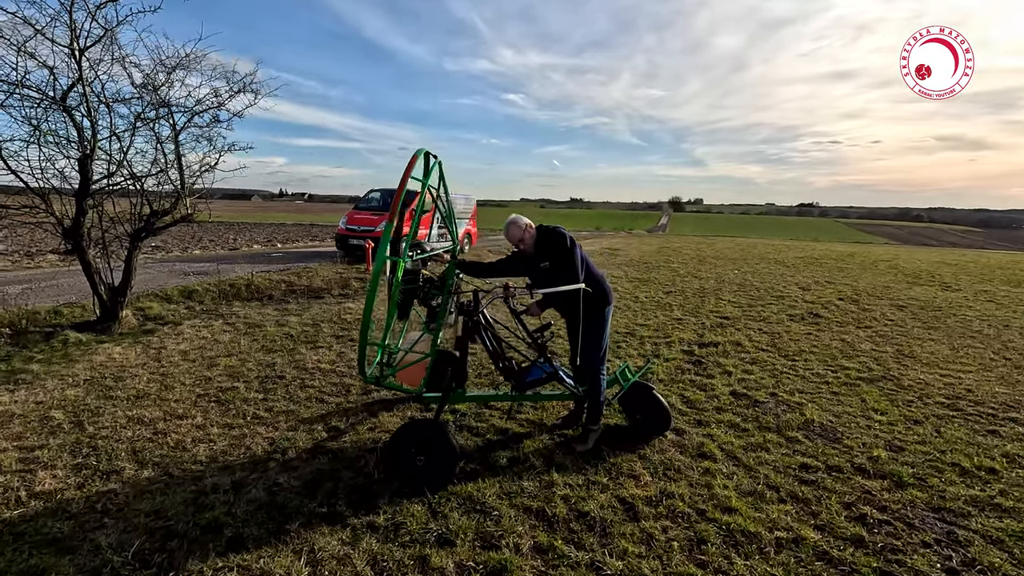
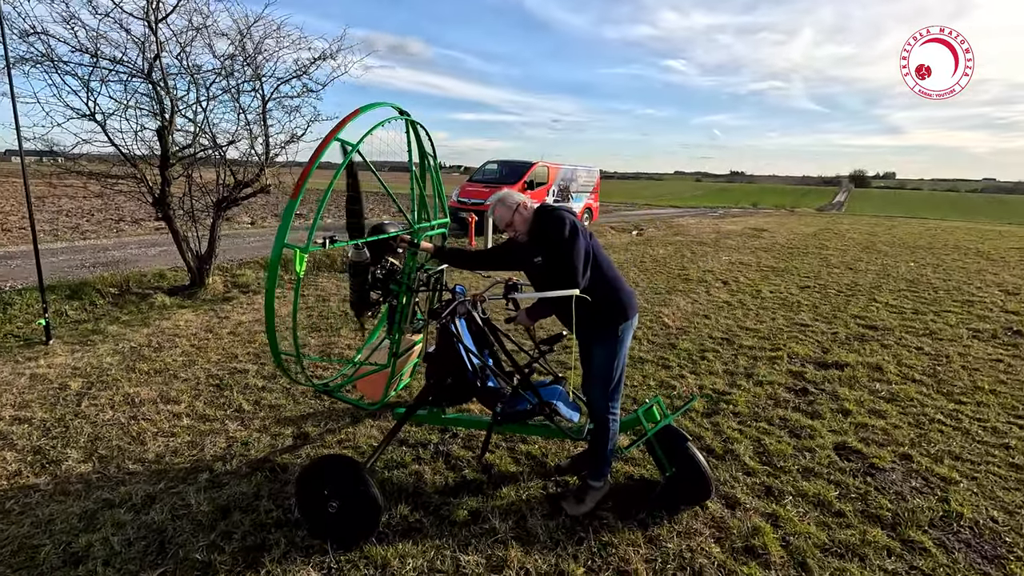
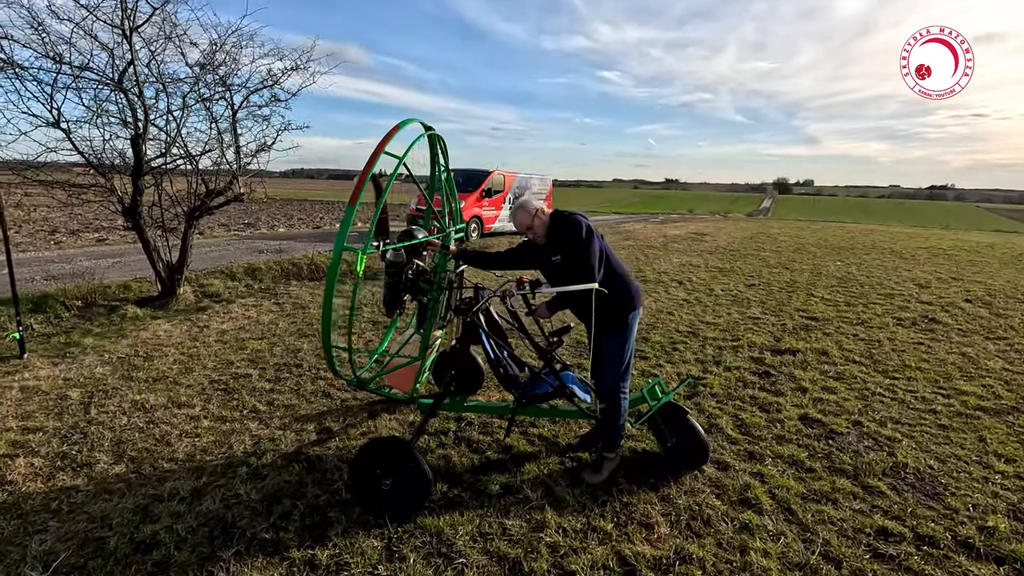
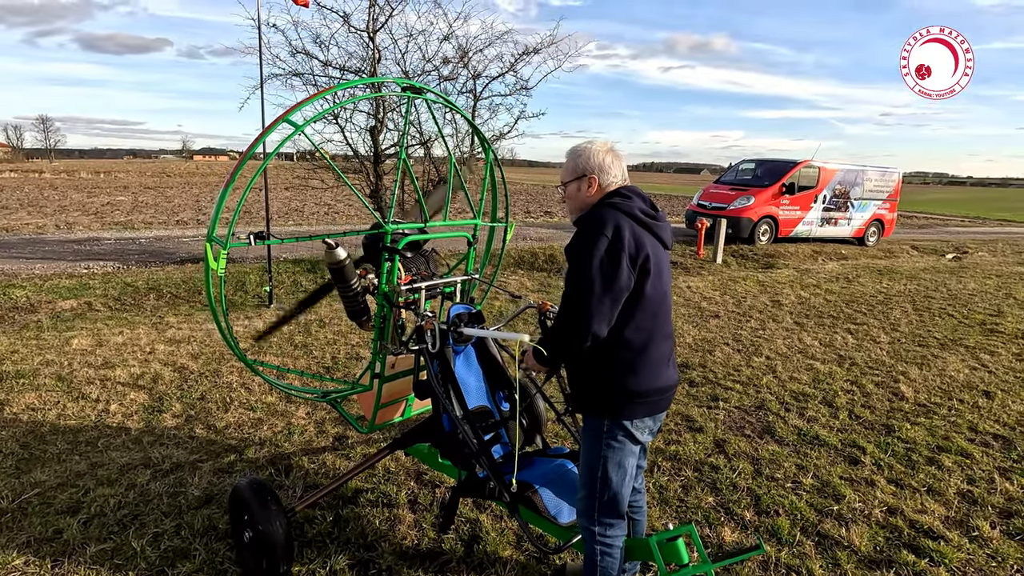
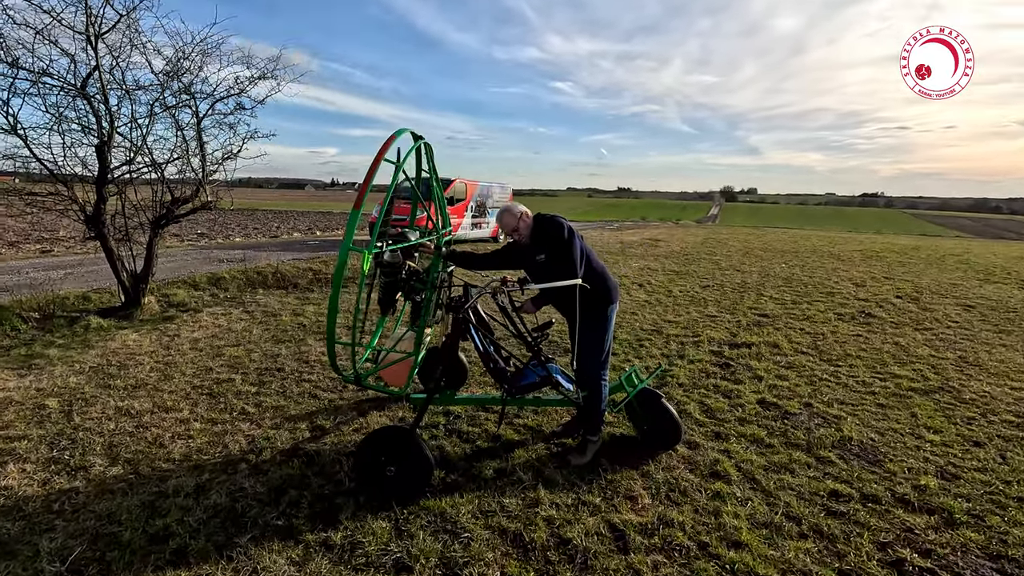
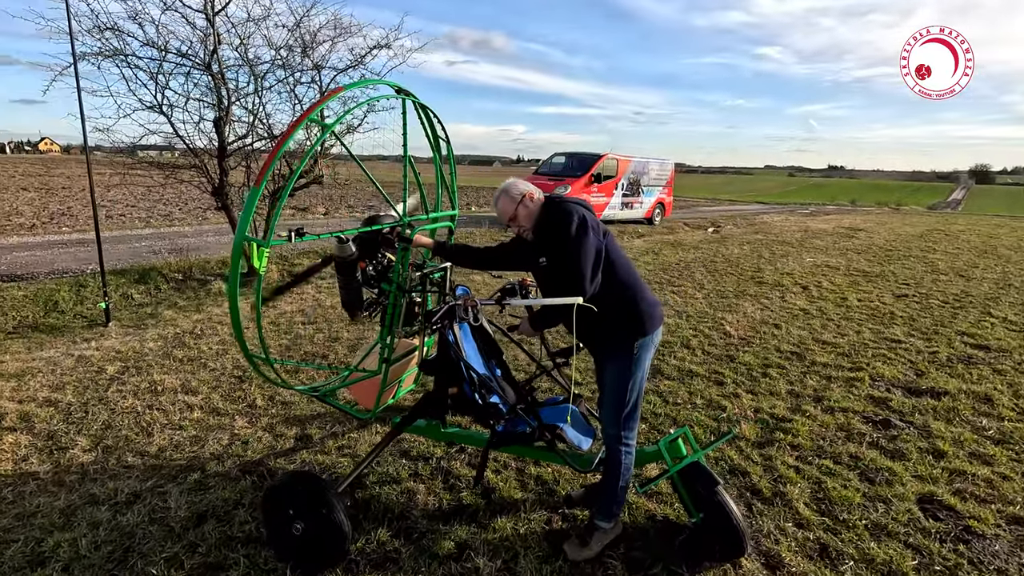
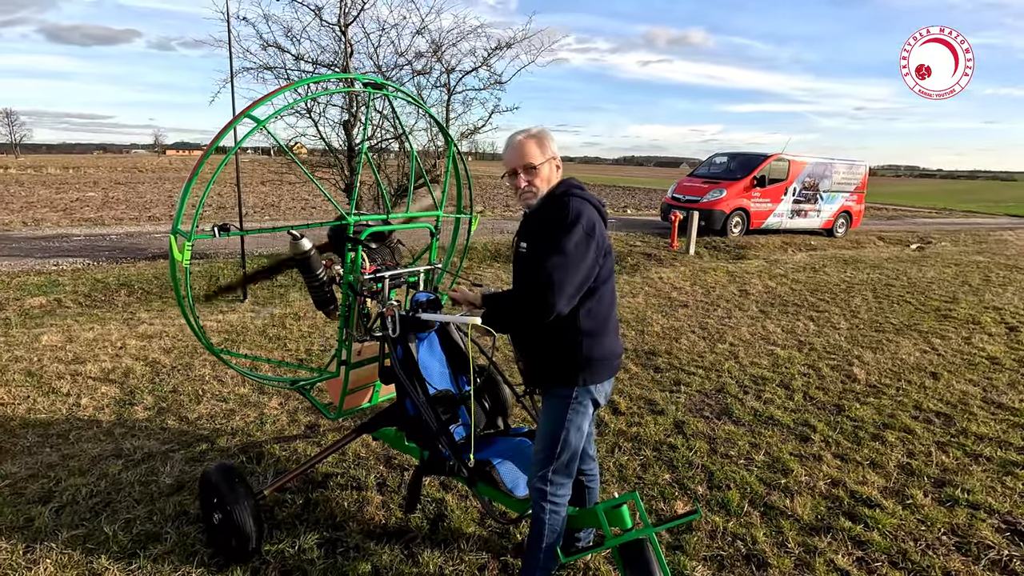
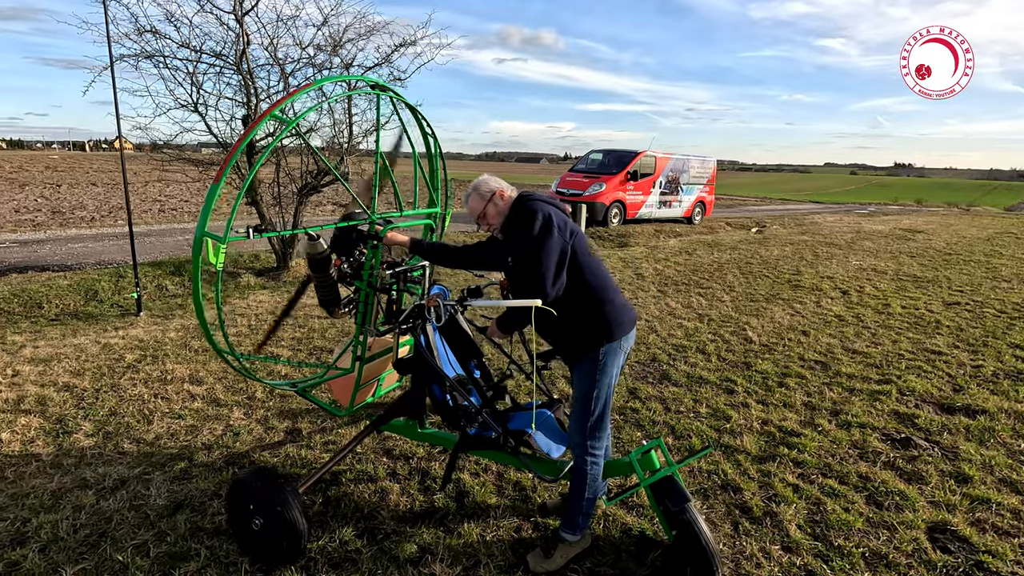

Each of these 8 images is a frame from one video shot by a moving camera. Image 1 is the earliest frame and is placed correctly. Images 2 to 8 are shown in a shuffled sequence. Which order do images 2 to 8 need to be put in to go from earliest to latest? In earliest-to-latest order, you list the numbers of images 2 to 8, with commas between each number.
5, 3, 2, 6, 8, 7, 4
